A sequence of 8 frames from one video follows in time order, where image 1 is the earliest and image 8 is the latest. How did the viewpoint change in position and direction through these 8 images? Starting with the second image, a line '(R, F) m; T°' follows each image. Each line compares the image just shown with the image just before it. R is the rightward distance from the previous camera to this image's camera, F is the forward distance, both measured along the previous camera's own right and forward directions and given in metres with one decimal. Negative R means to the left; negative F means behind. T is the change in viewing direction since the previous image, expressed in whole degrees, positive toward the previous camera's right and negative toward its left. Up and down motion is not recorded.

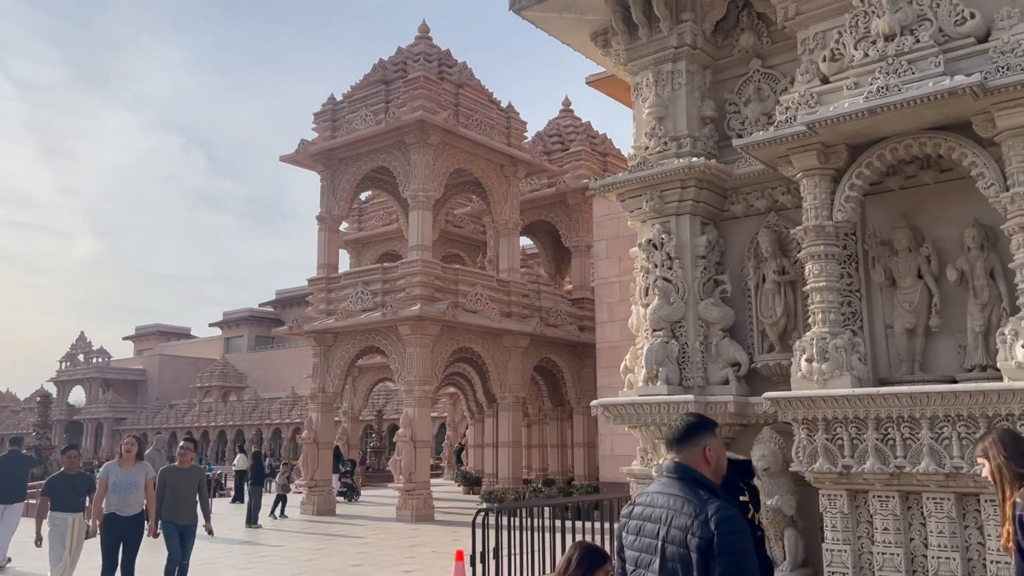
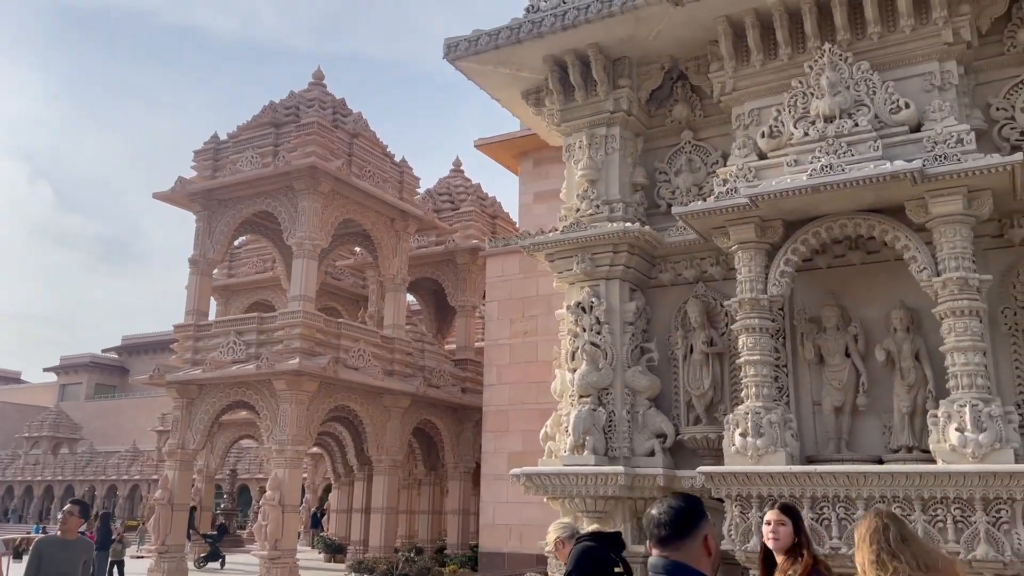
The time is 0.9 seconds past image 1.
(-0.4, +0.3) m; +9°
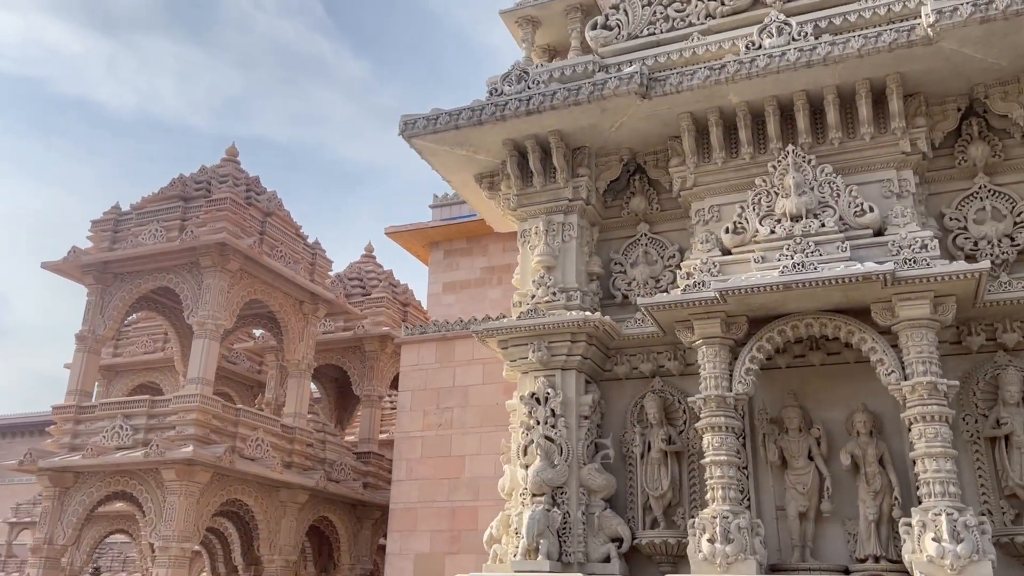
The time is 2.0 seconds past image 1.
(-0.4, +0.3) m; +7°
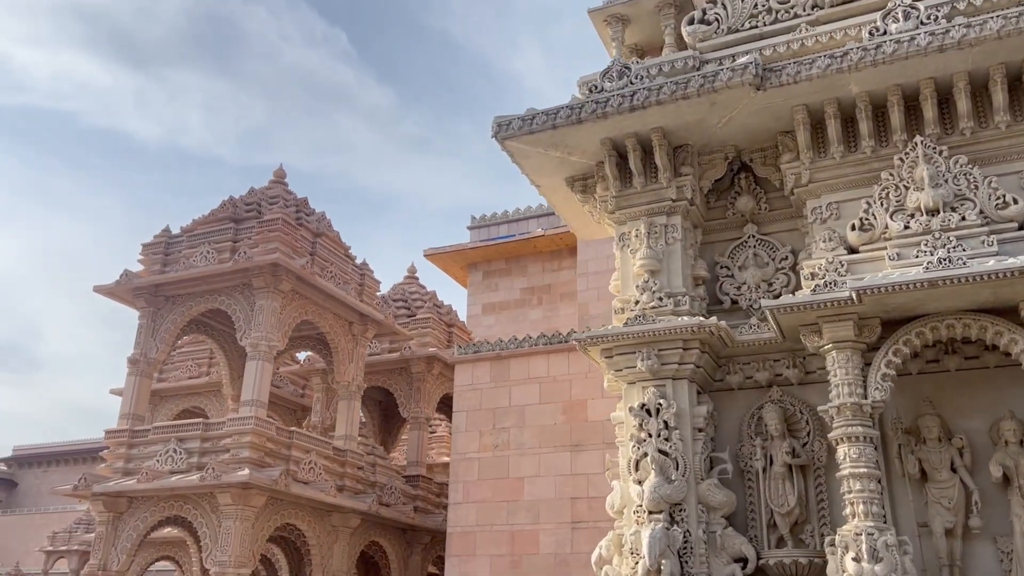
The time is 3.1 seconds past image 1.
(-0.5, +0.3) m; -2°
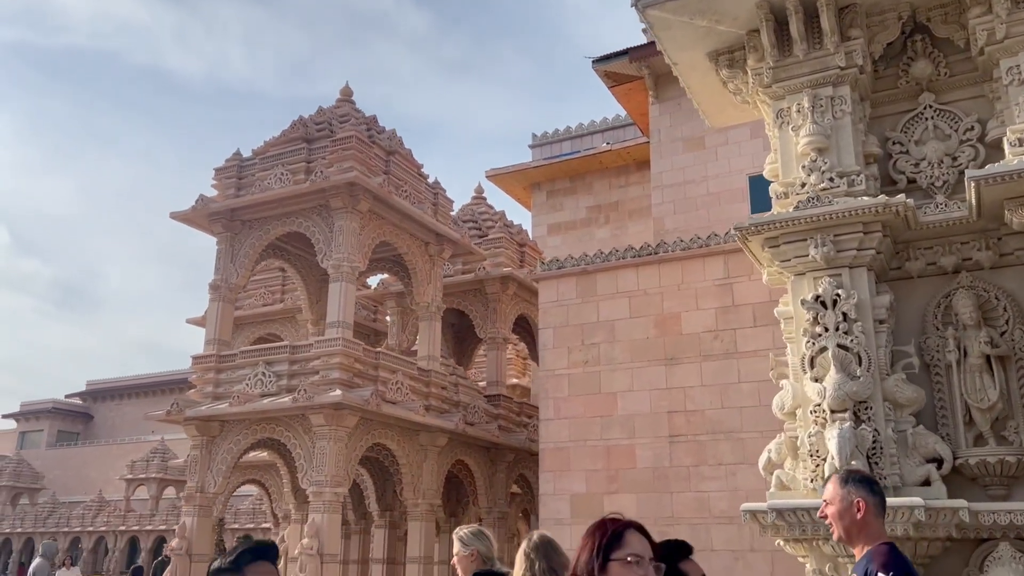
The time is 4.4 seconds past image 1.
(-0.6, +0.4) m; -3°
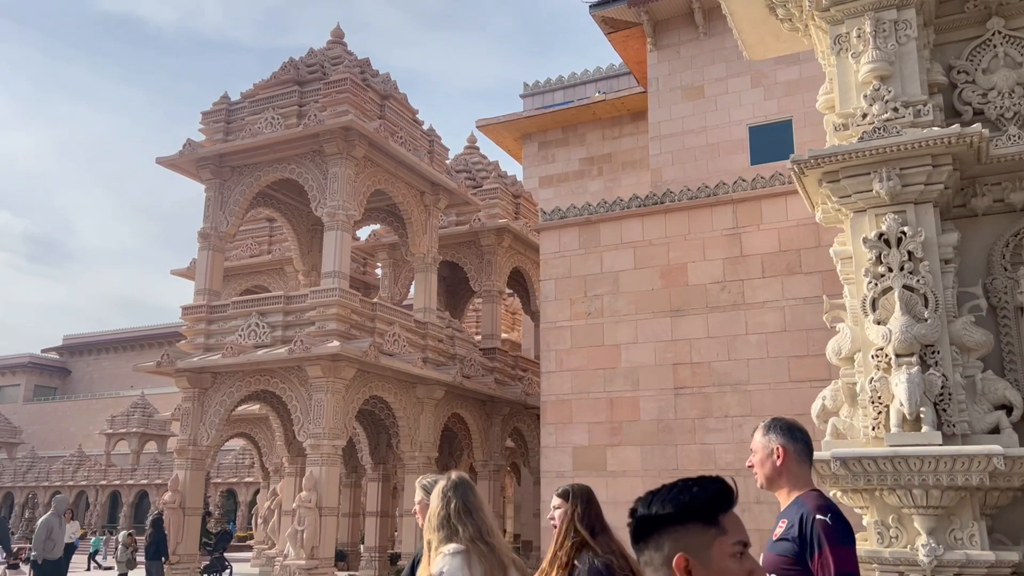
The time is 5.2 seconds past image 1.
(-0.3, +0.3) m; +1°
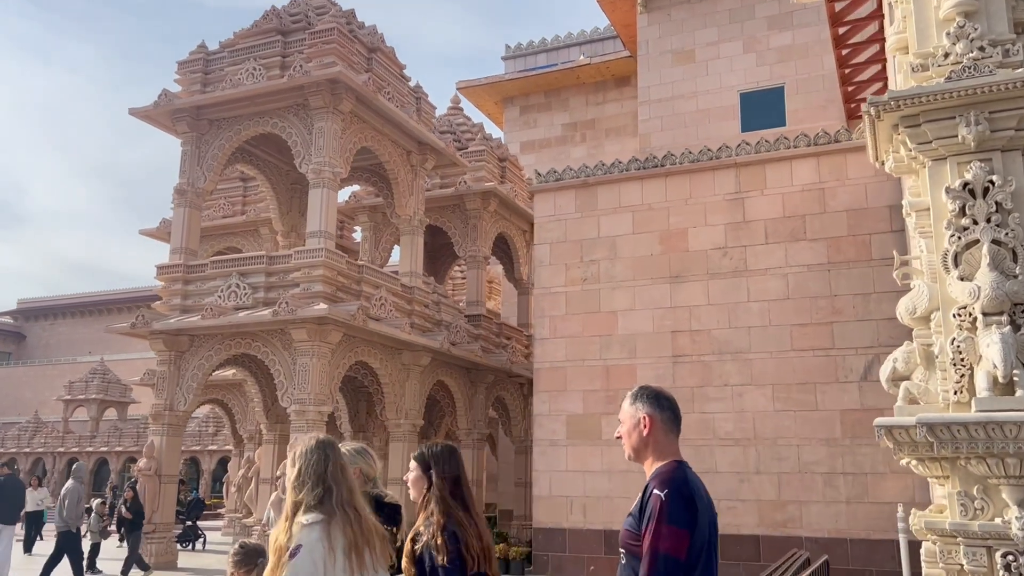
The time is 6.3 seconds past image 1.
(-0.4, +0.4) m; +2°
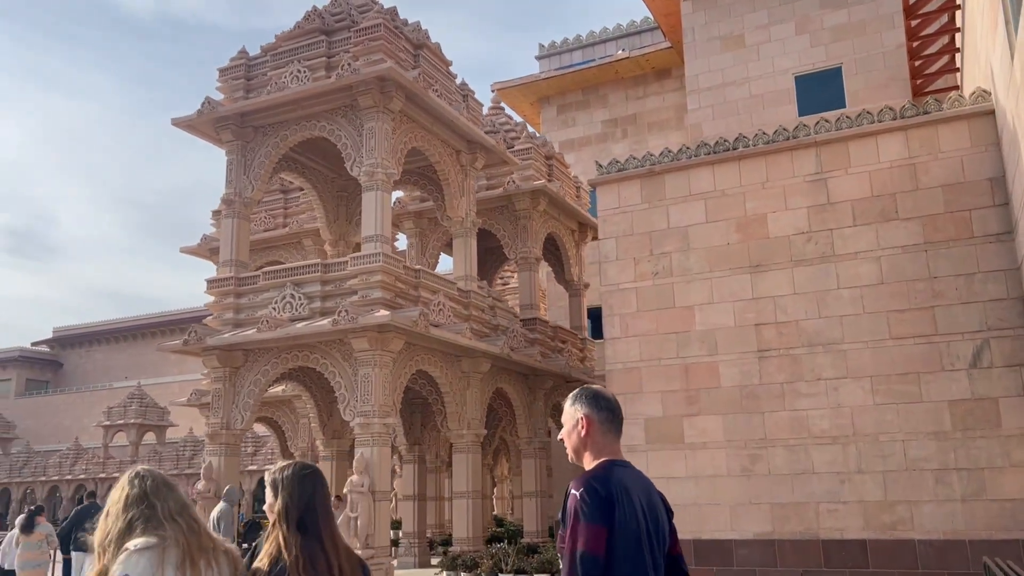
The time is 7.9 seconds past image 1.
(-0.6, +0.7) m; -2°
